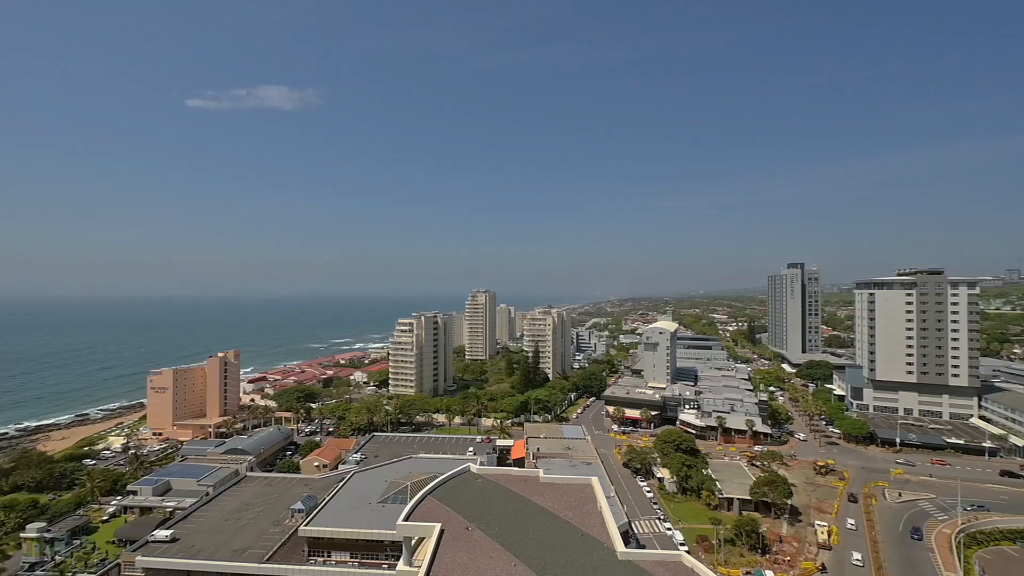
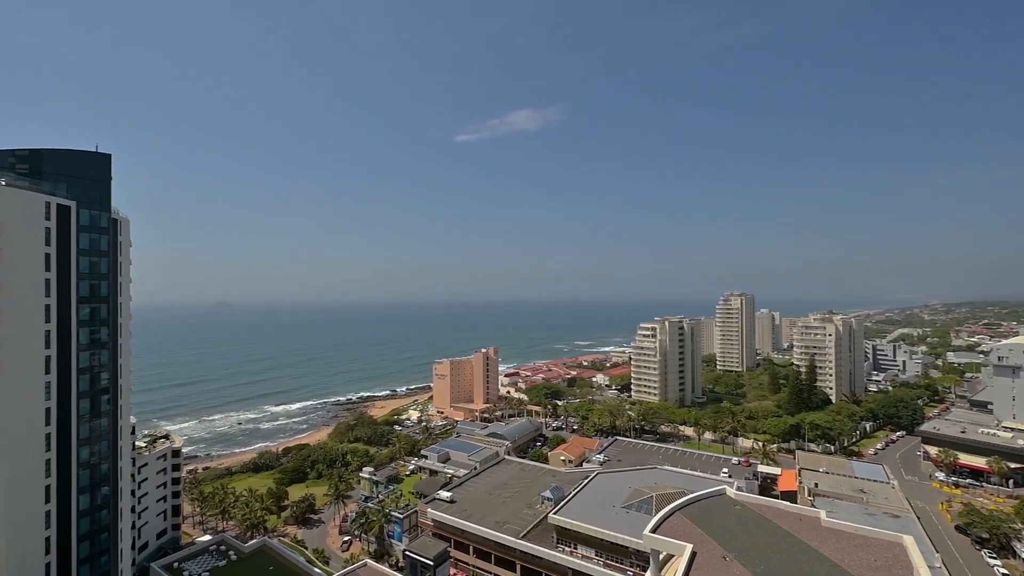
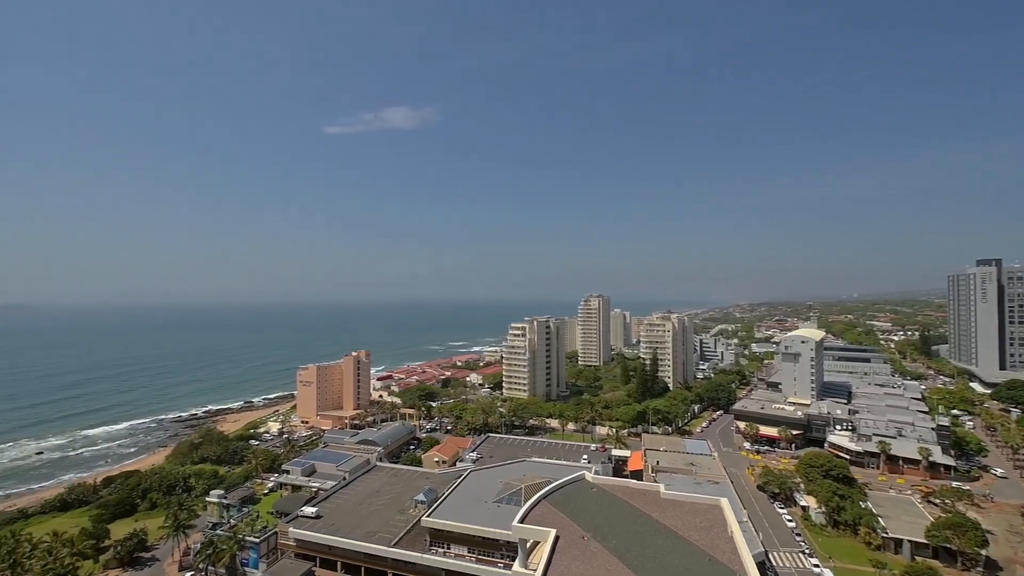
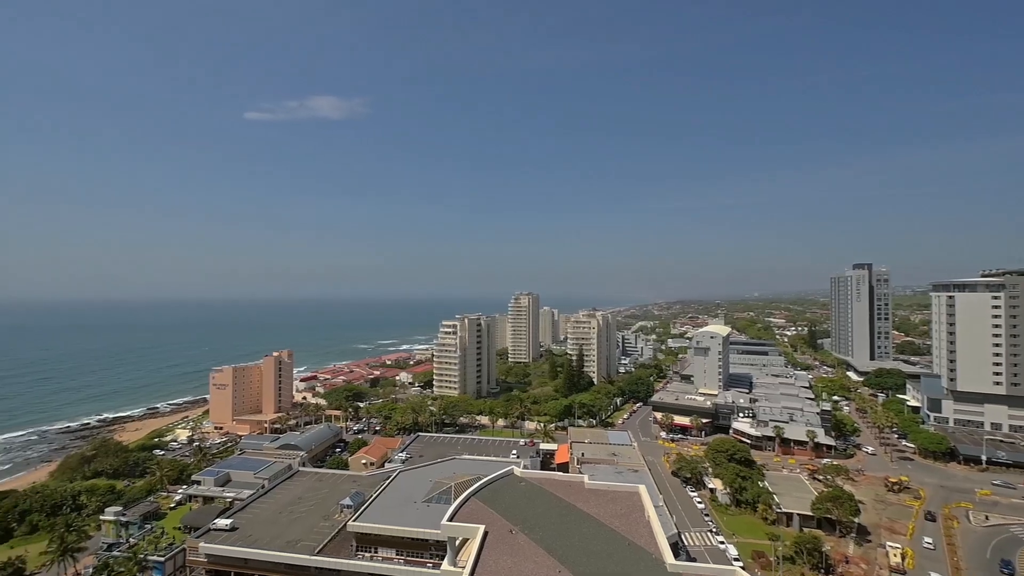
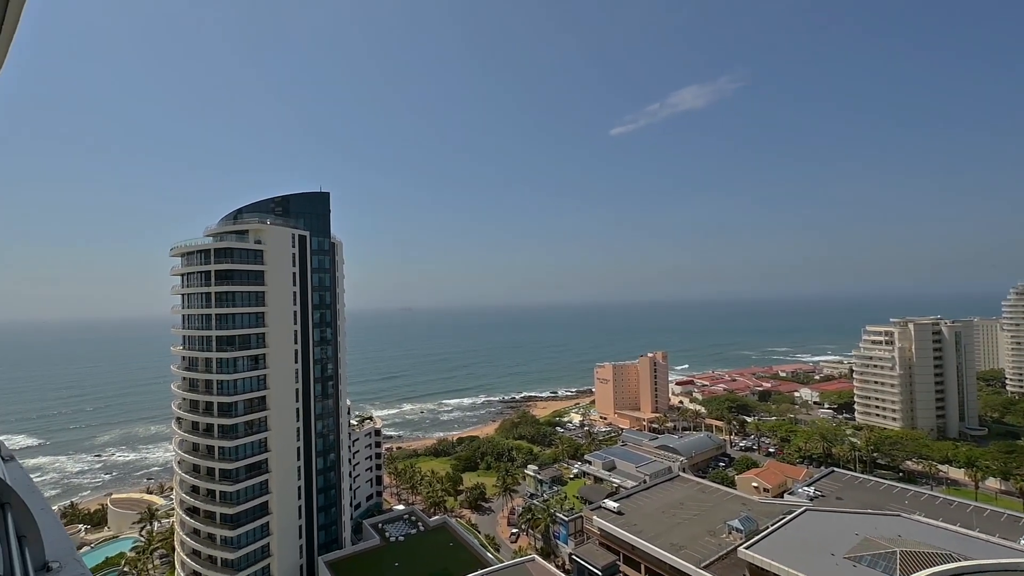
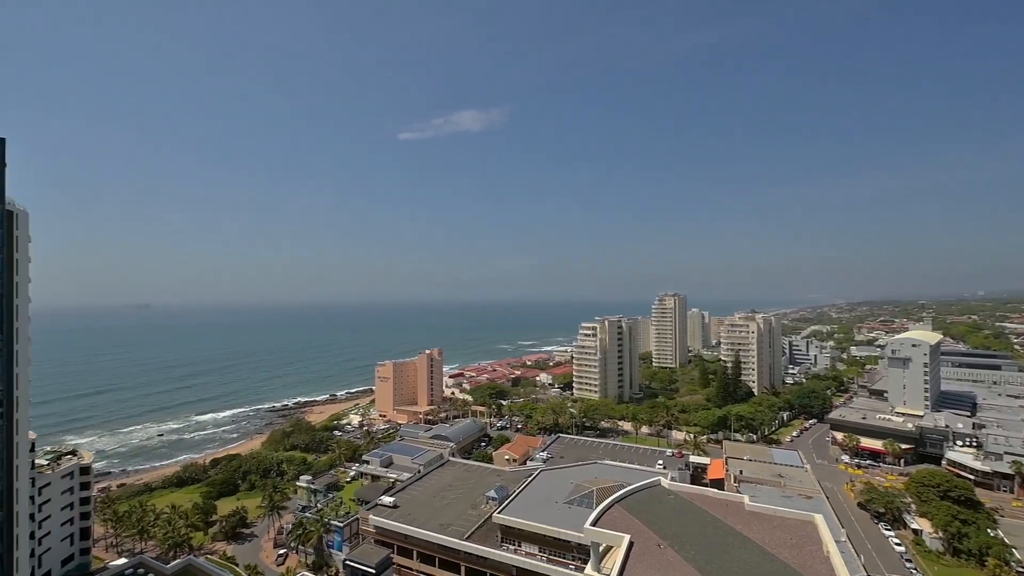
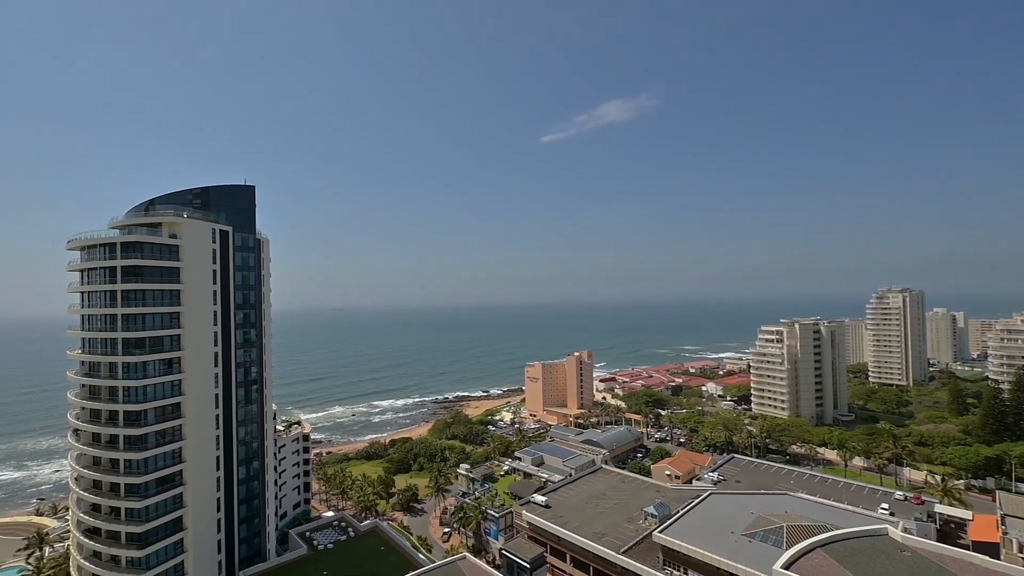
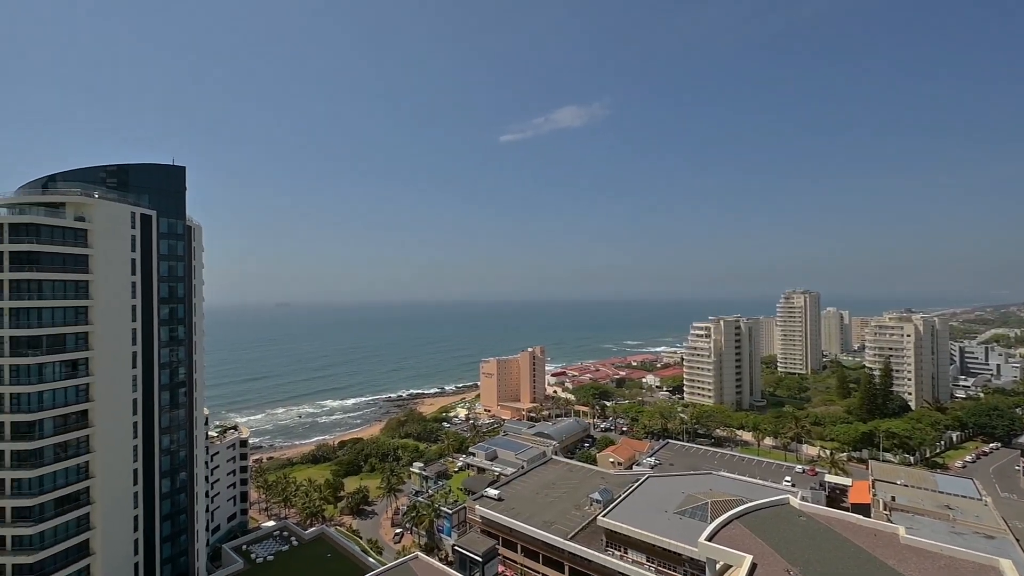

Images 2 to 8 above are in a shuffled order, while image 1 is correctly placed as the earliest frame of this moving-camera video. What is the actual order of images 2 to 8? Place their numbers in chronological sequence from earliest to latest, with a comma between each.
4, 3, 6, 2, 8, 7, 5
